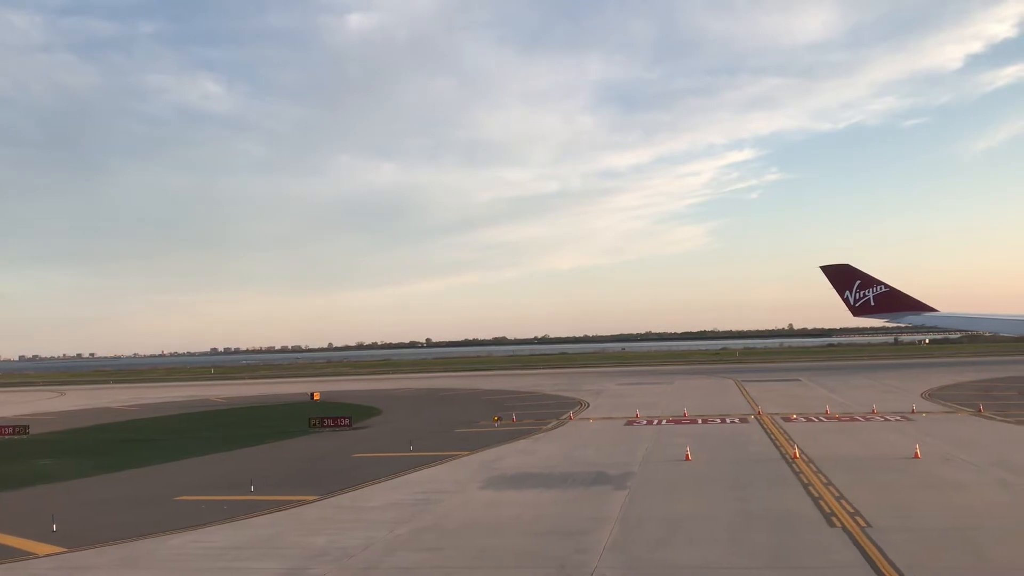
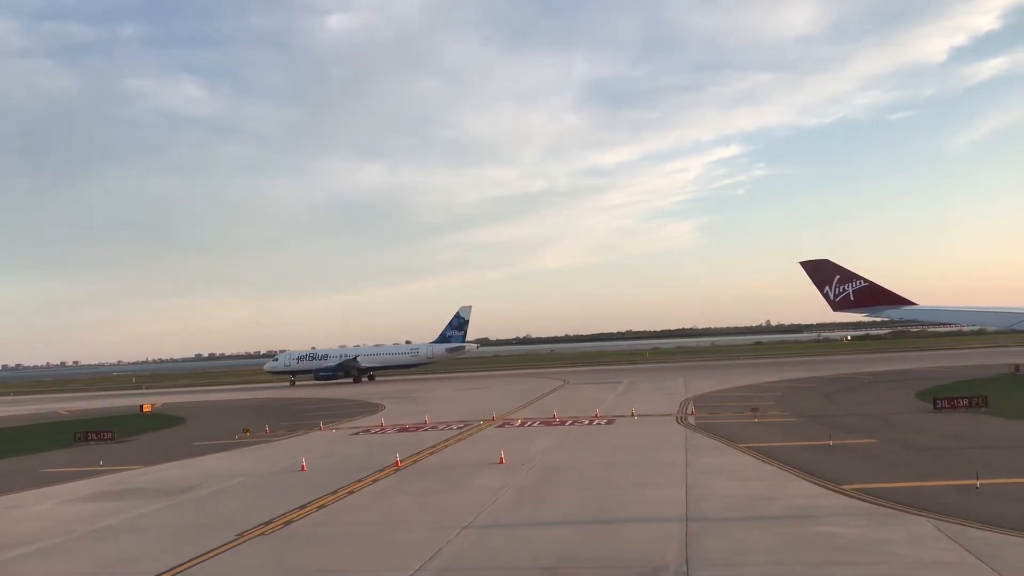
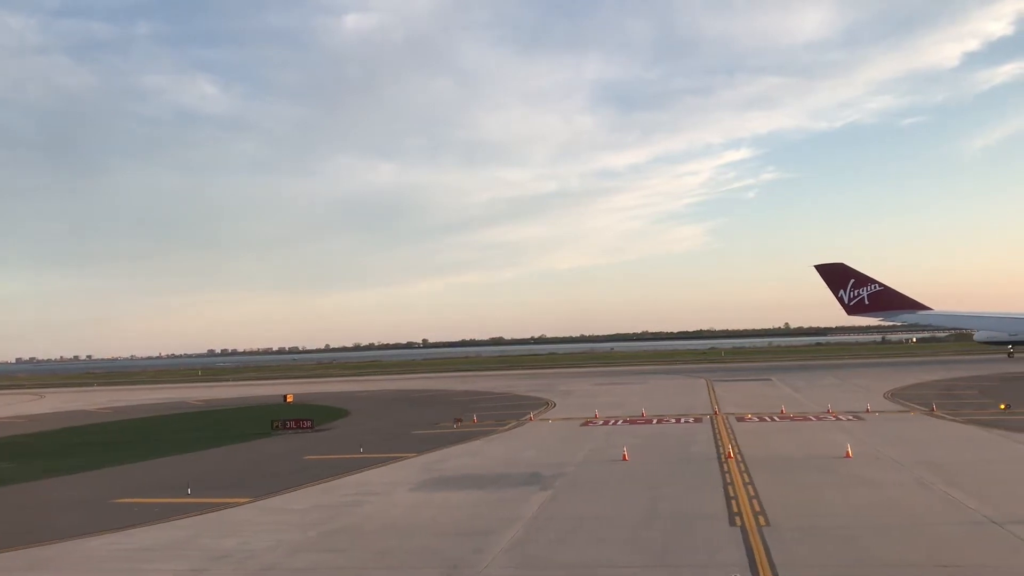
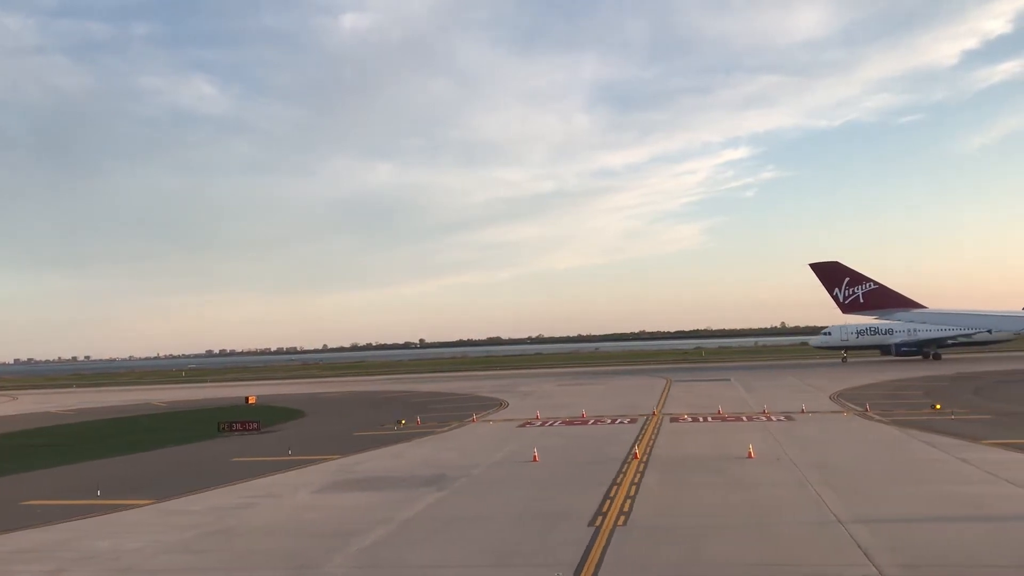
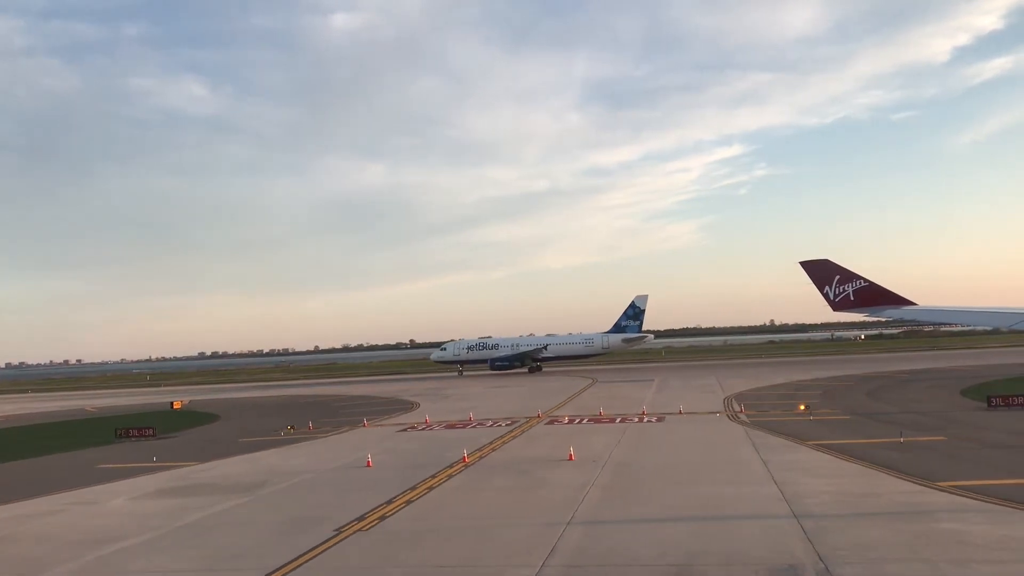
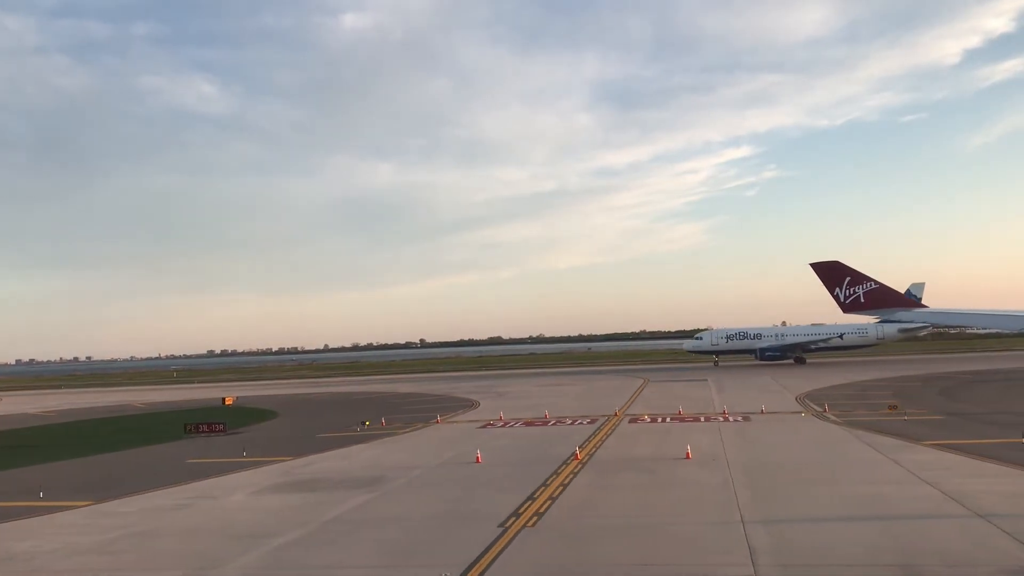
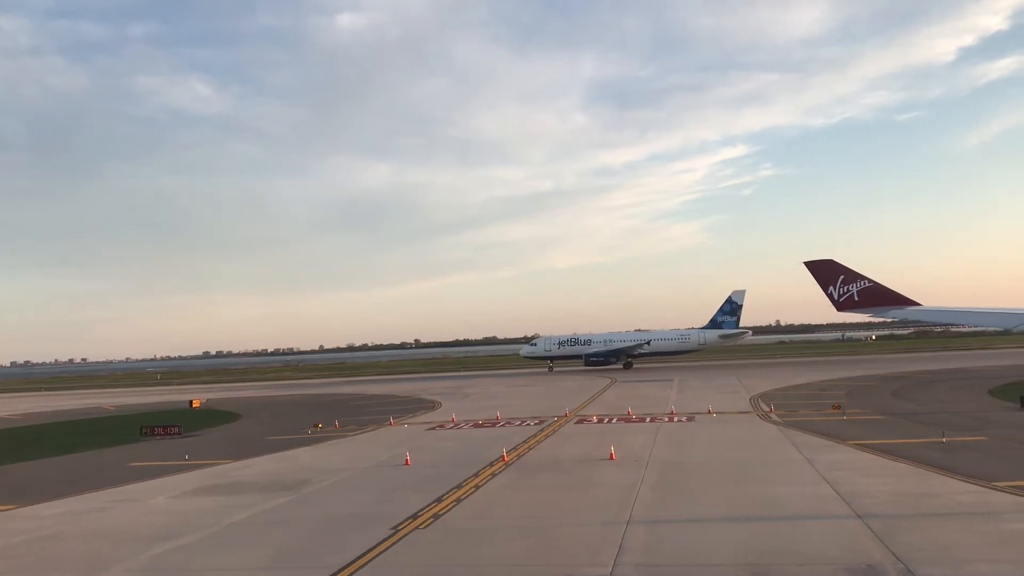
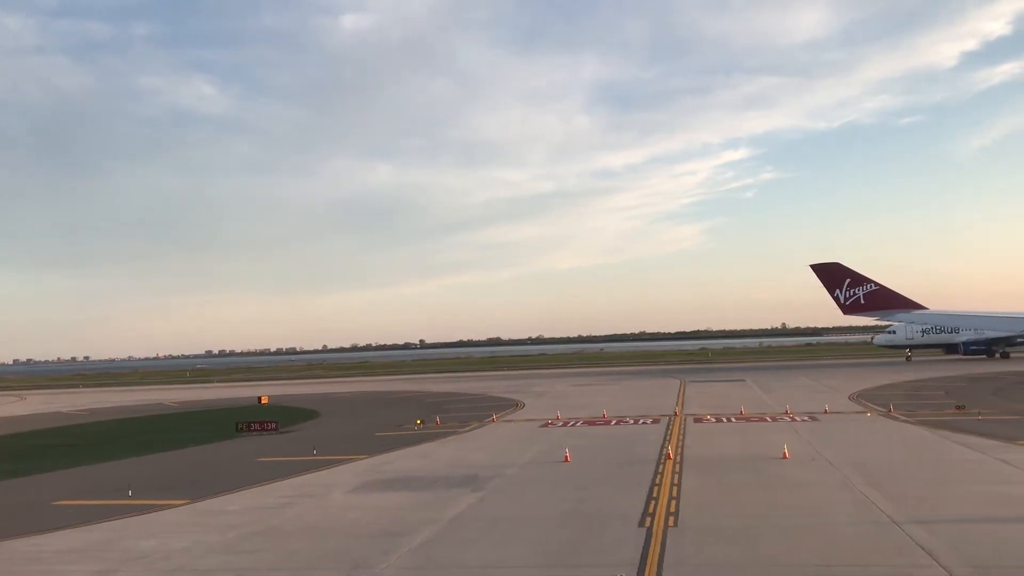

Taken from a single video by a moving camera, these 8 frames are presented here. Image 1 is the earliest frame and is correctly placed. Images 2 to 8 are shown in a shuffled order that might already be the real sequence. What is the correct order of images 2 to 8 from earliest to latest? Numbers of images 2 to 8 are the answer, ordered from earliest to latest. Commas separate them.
3, 8, 4, 6, 7, 5, 2
